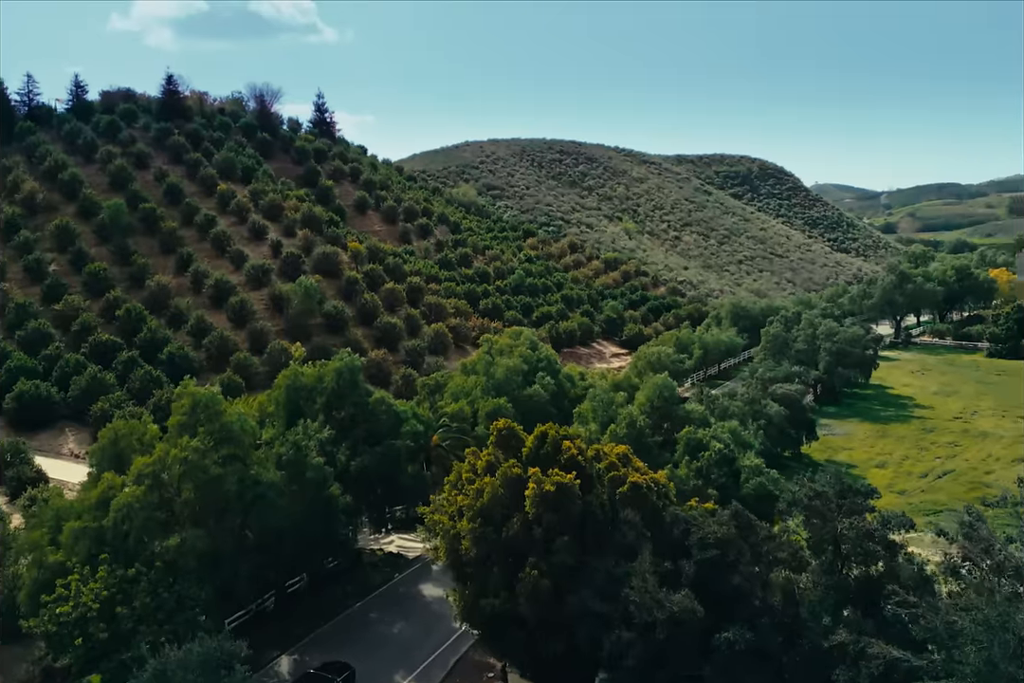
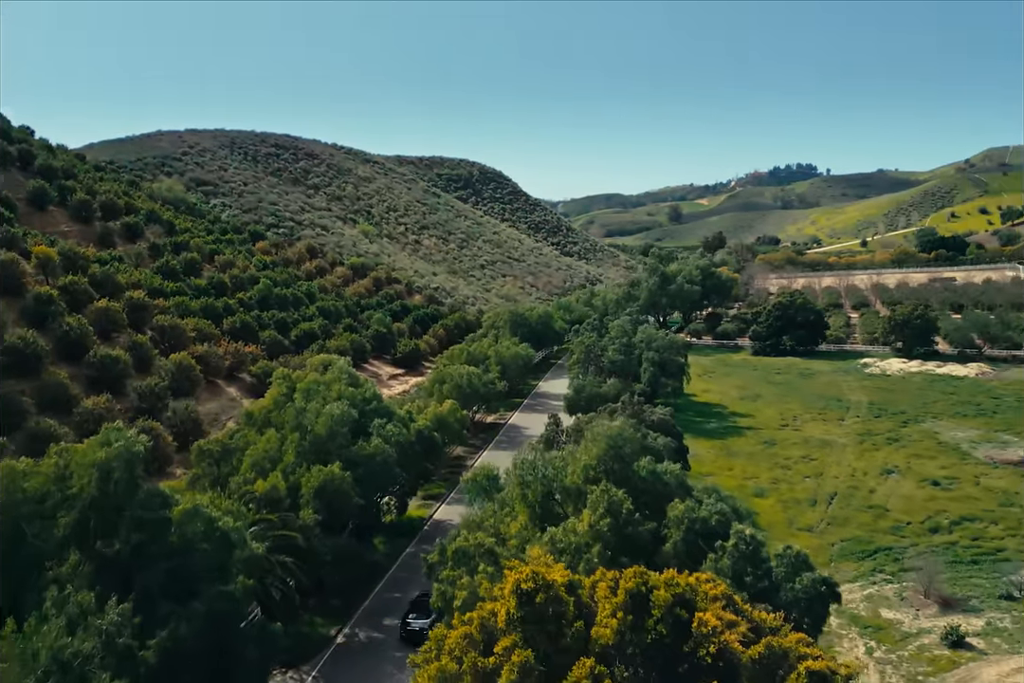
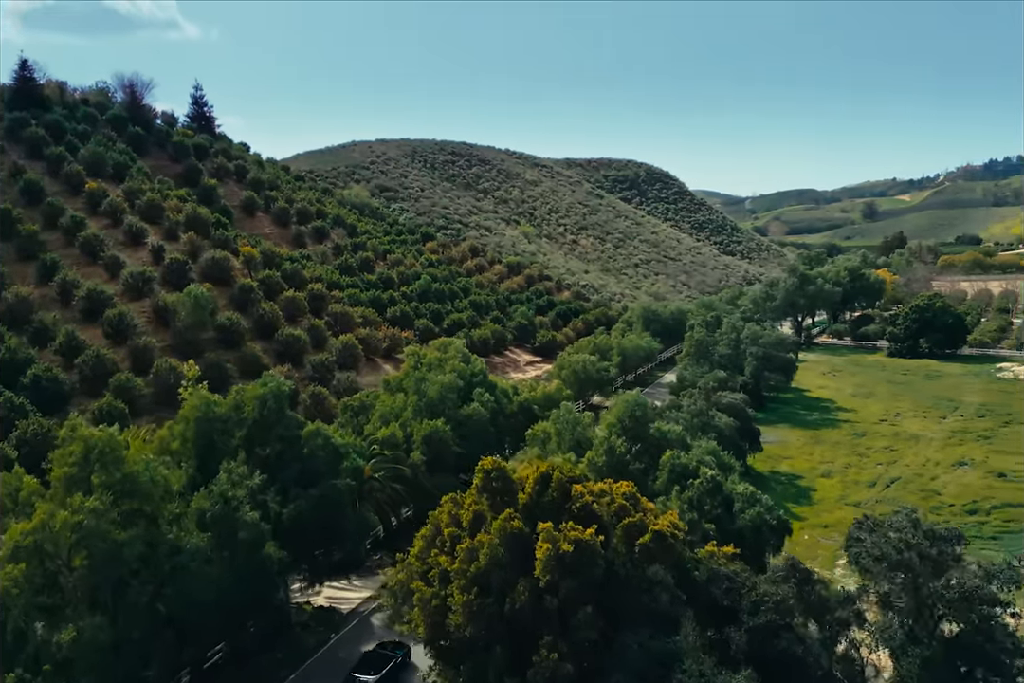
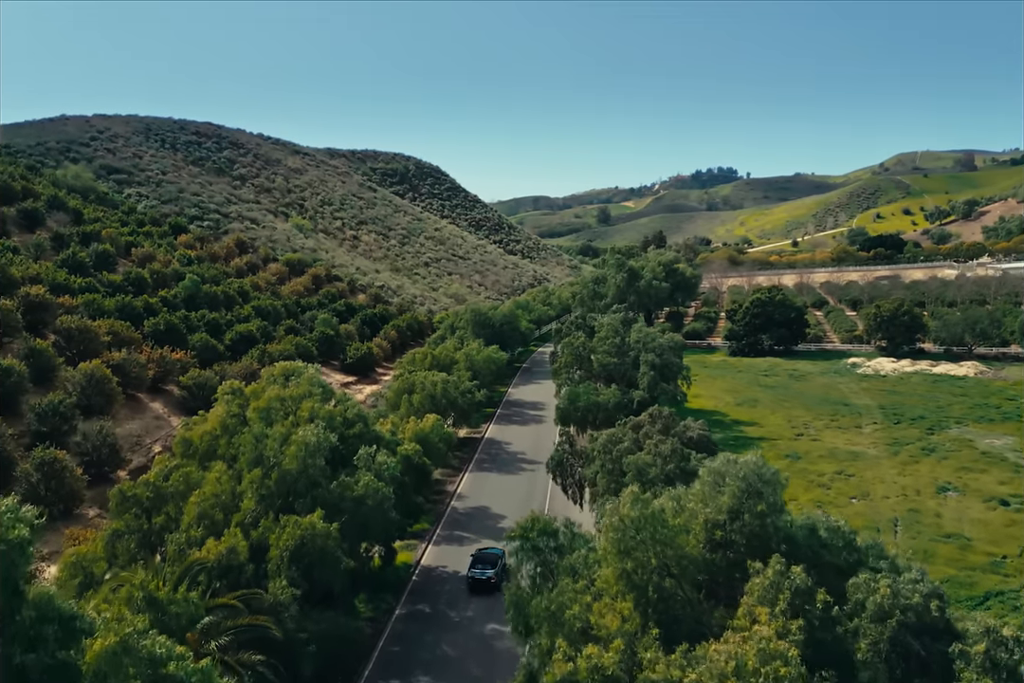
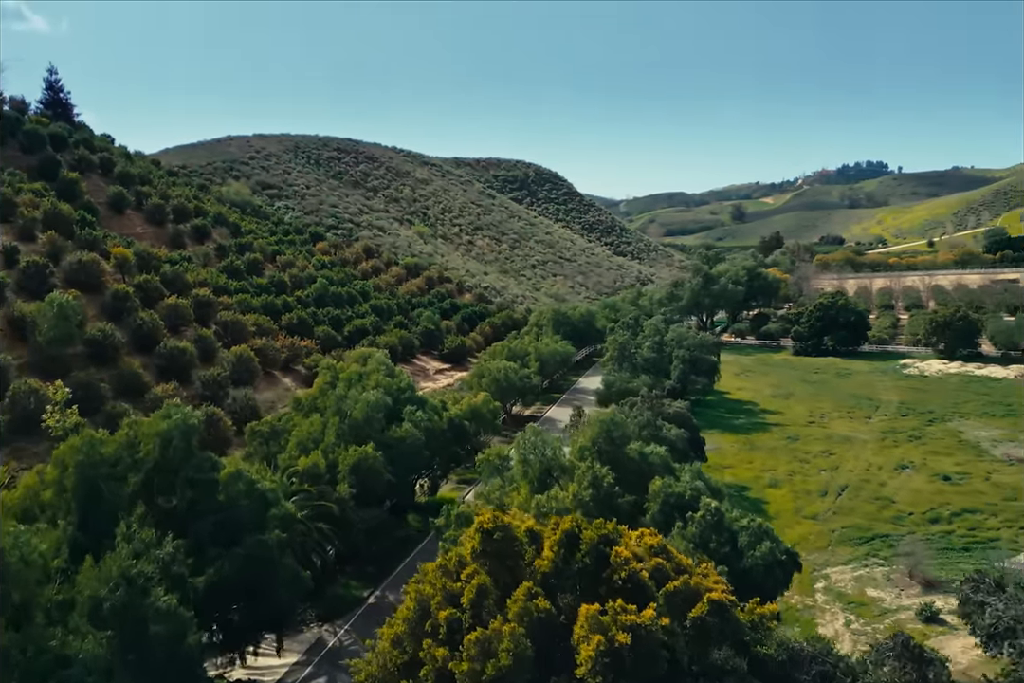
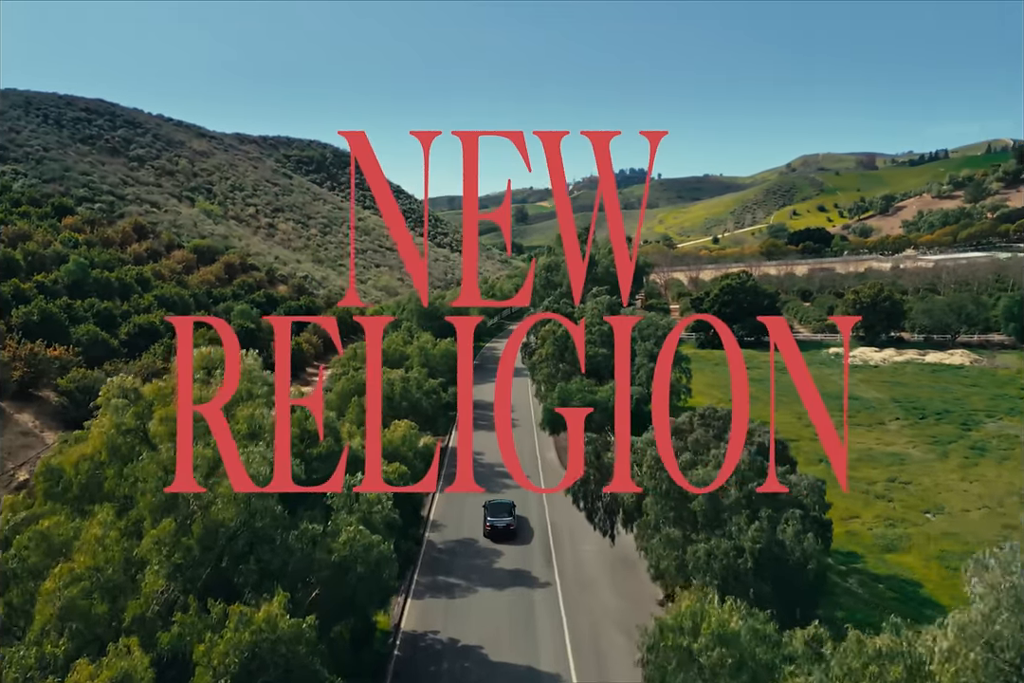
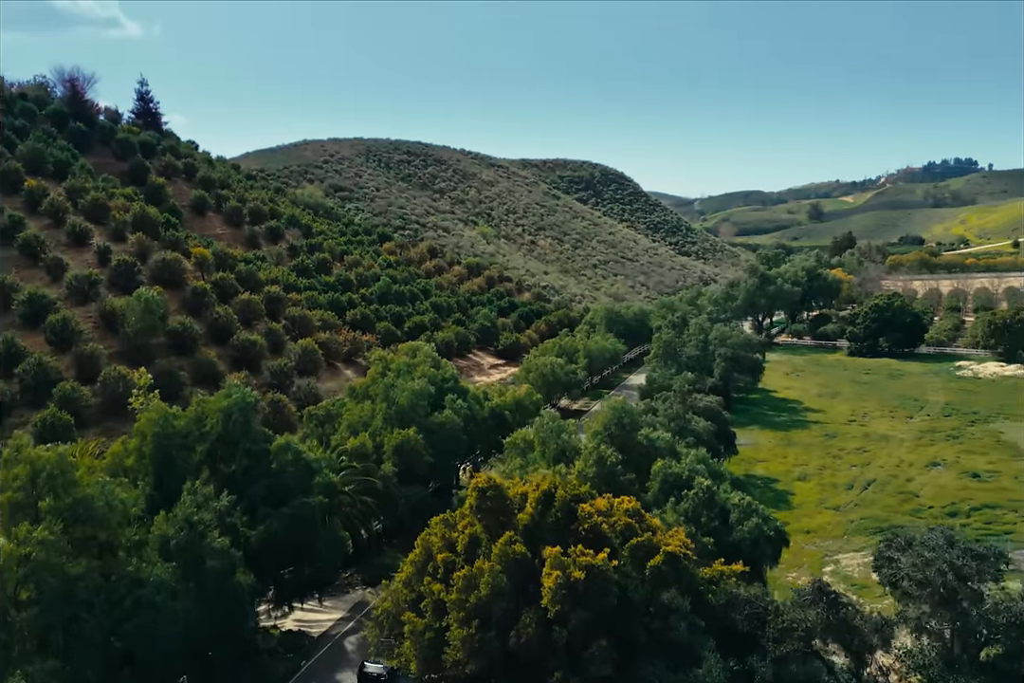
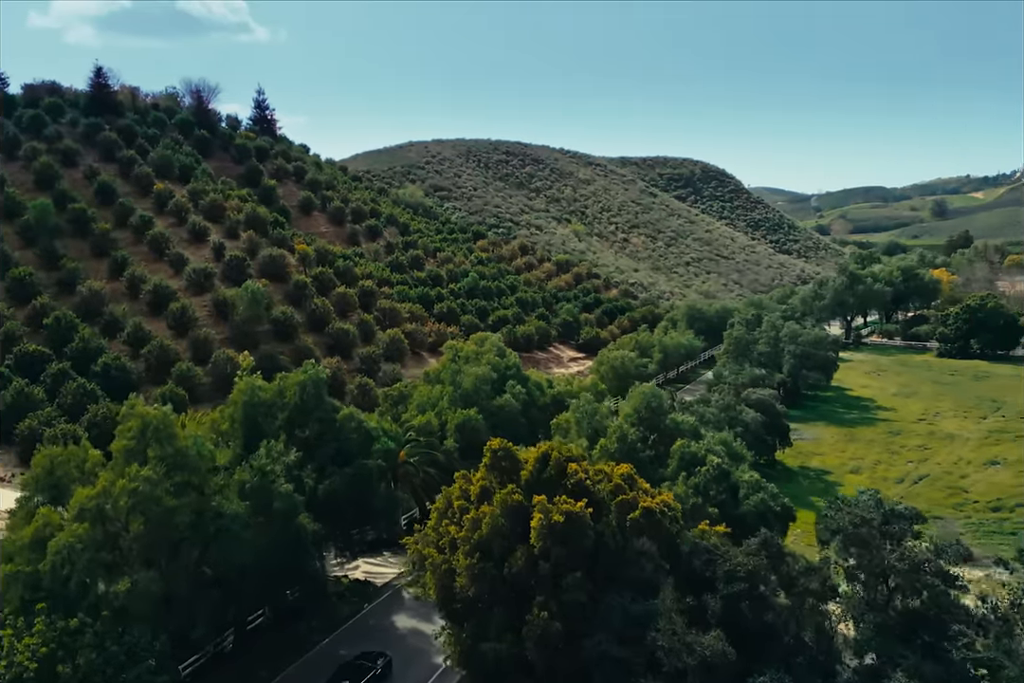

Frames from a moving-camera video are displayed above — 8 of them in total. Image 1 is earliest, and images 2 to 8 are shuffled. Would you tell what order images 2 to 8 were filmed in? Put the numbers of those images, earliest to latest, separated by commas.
8, 3, 7, 5, 2, 4, 6
